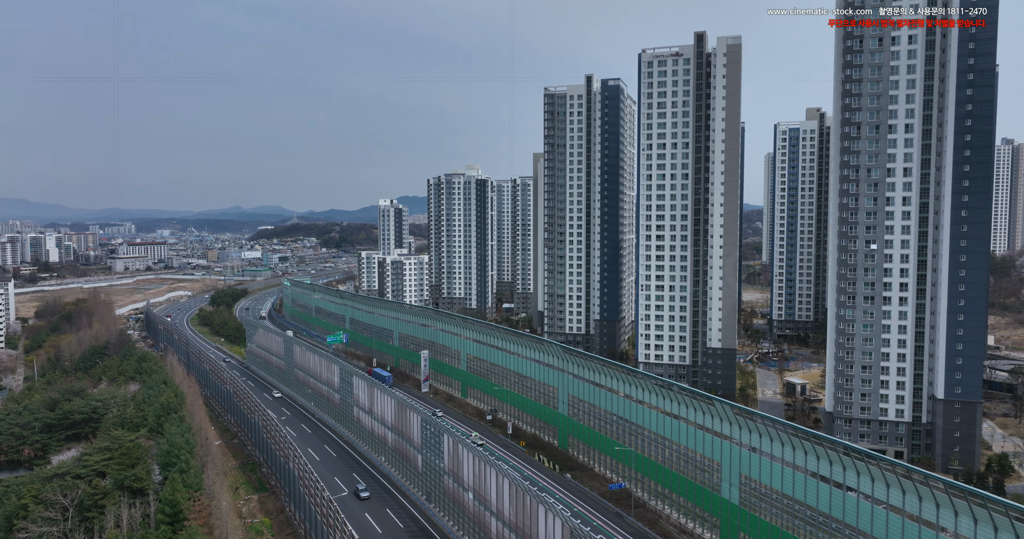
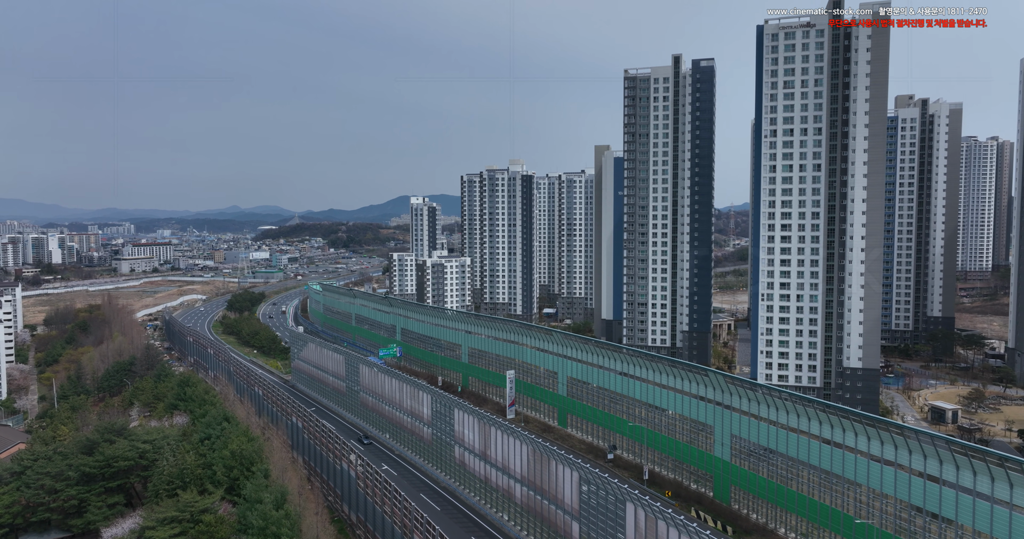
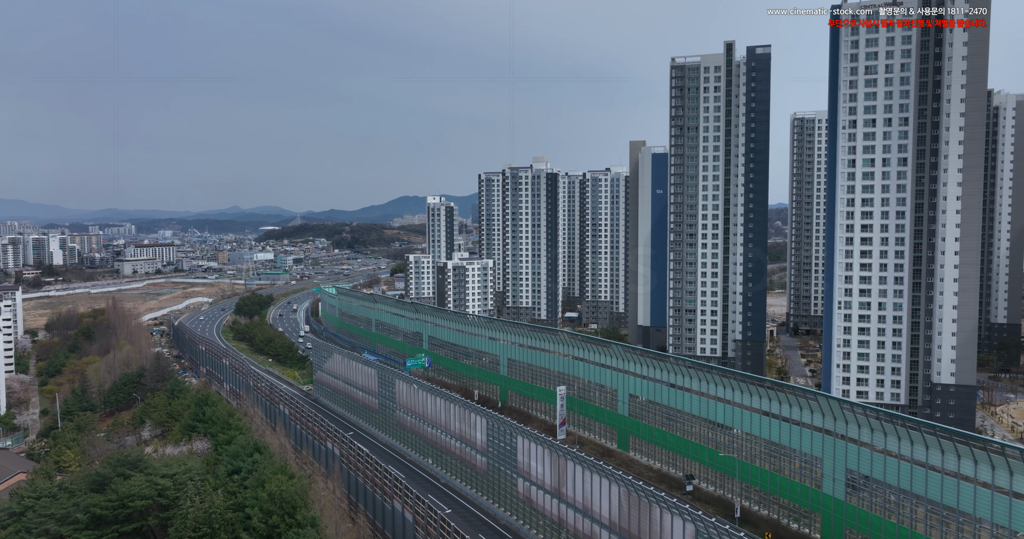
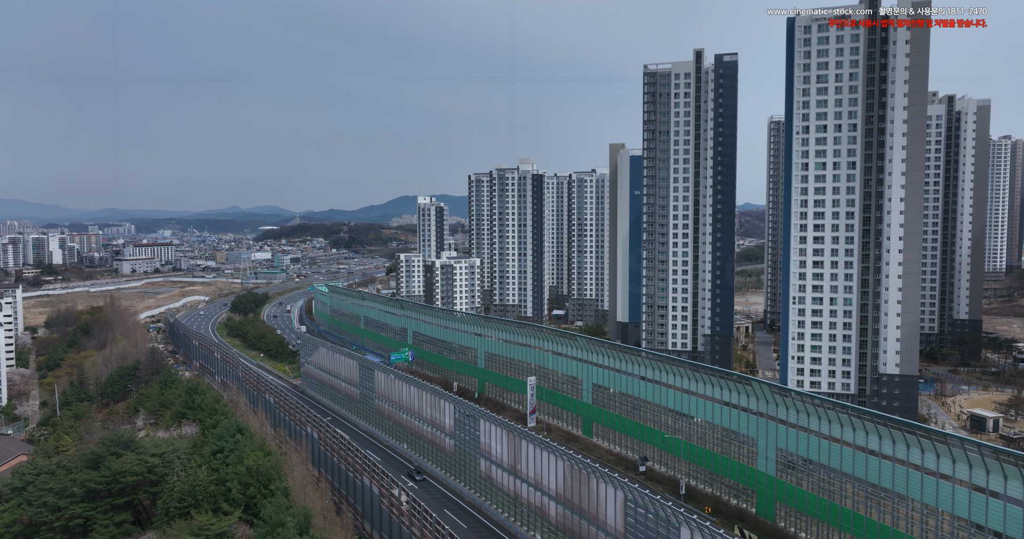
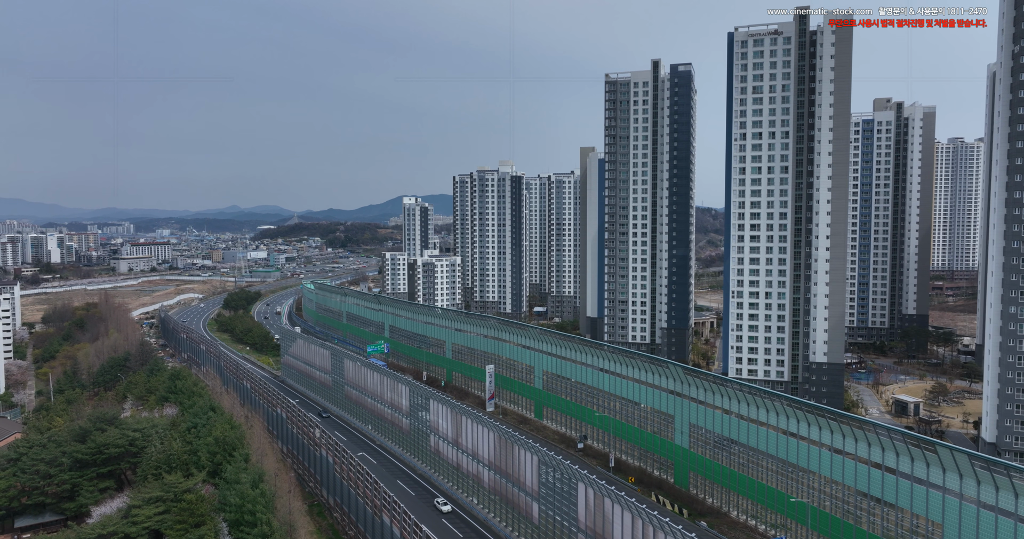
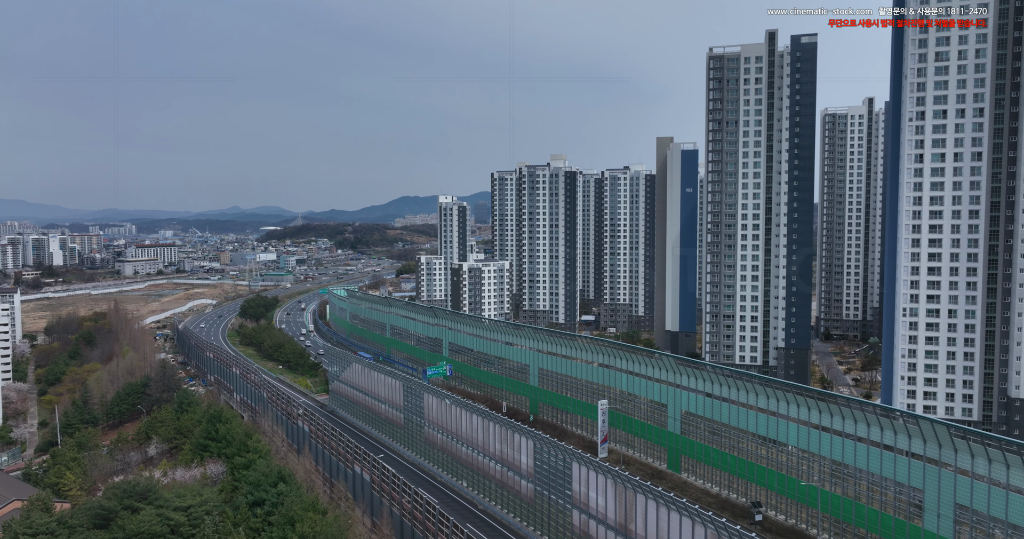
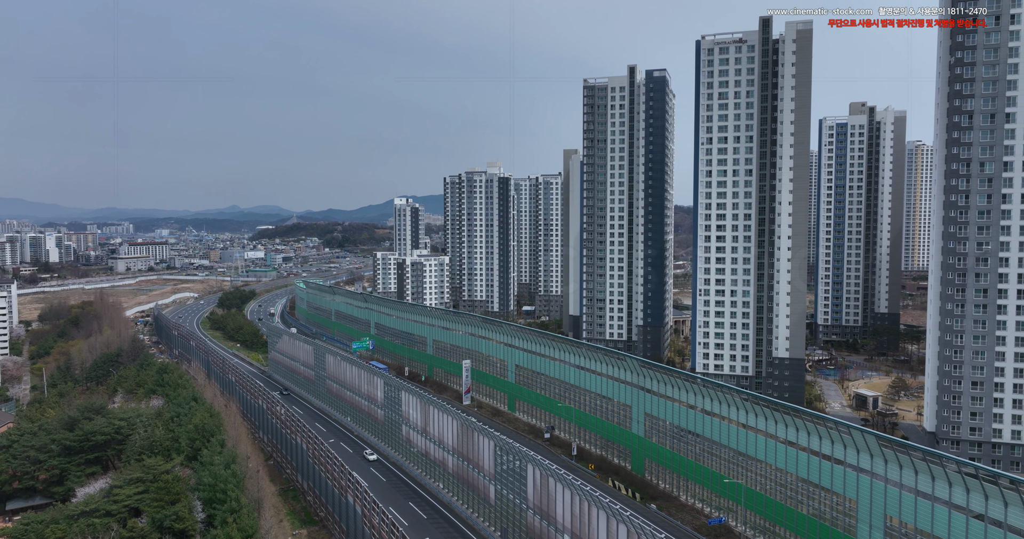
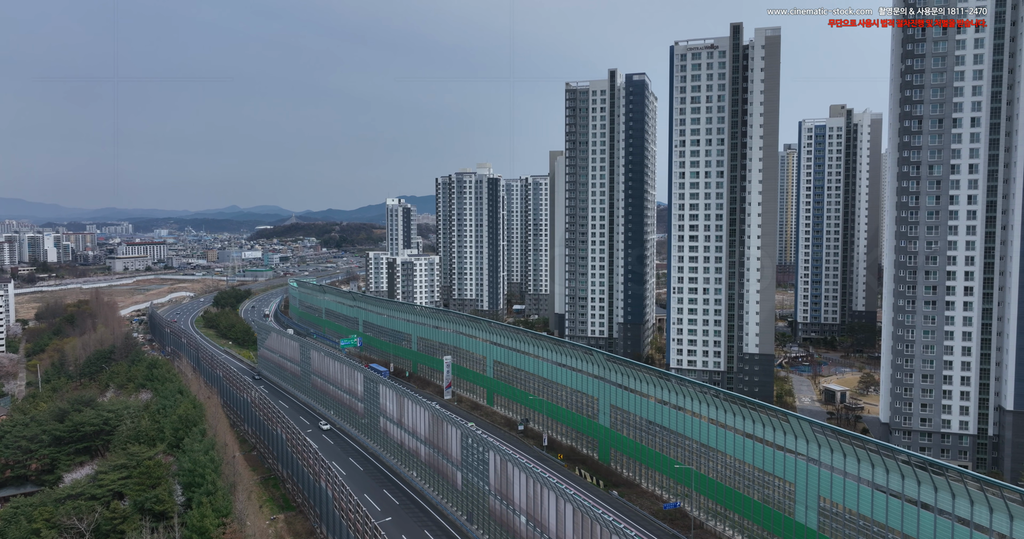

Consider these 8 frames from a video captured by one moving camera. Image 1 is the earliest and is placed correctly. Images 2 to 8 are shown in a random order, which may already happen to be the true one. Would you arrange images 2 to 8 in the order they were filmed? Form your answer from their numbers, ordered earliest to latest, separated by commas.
8, 7, 5, 2, 4, 3, 6
